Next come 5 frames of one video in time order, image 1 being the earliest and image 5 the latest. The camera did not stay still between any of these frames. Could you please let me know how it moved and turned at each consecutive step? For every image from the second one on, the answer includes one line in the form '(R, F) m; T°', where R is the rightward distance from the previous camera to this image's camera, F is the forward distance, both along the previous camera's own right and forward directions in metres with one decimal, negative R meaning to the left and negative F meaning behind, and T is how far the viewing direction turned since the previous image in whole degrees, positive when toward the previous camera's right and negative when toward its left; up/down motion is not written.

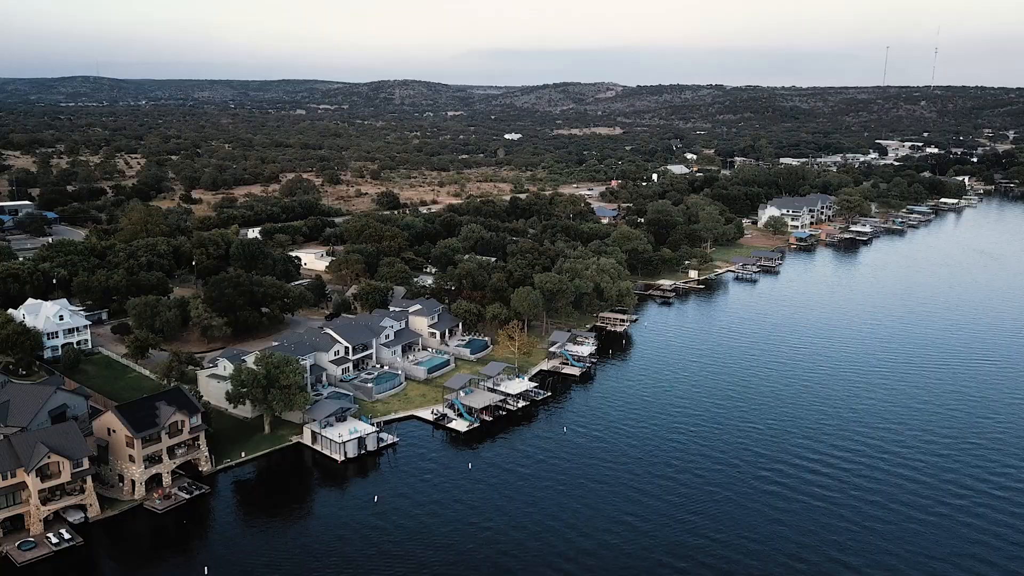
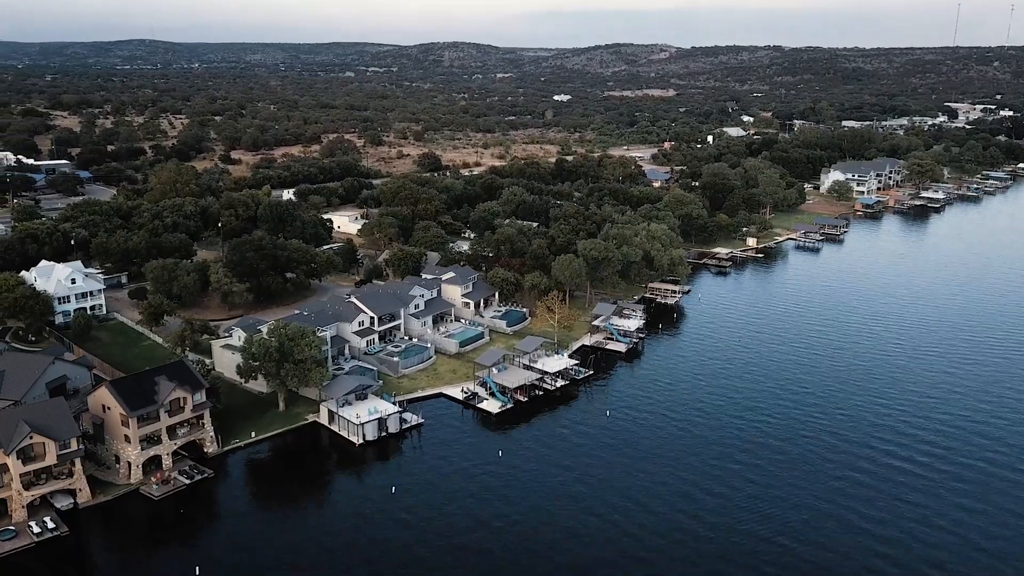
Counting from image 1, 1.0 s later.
(+0.6, +5.5) m; -3°
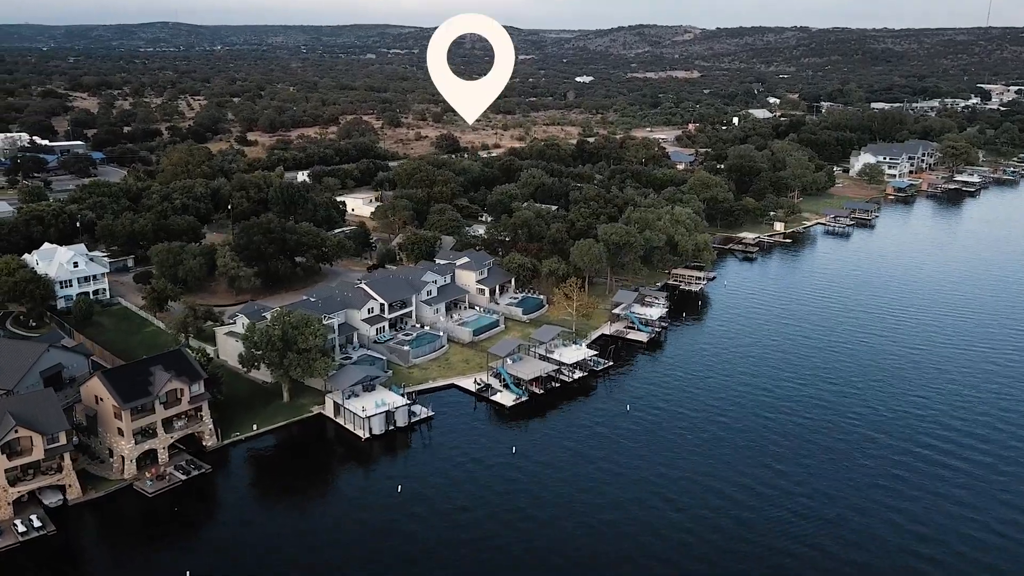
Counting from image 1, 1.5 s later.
(+0.3, +2.6) m; -1°
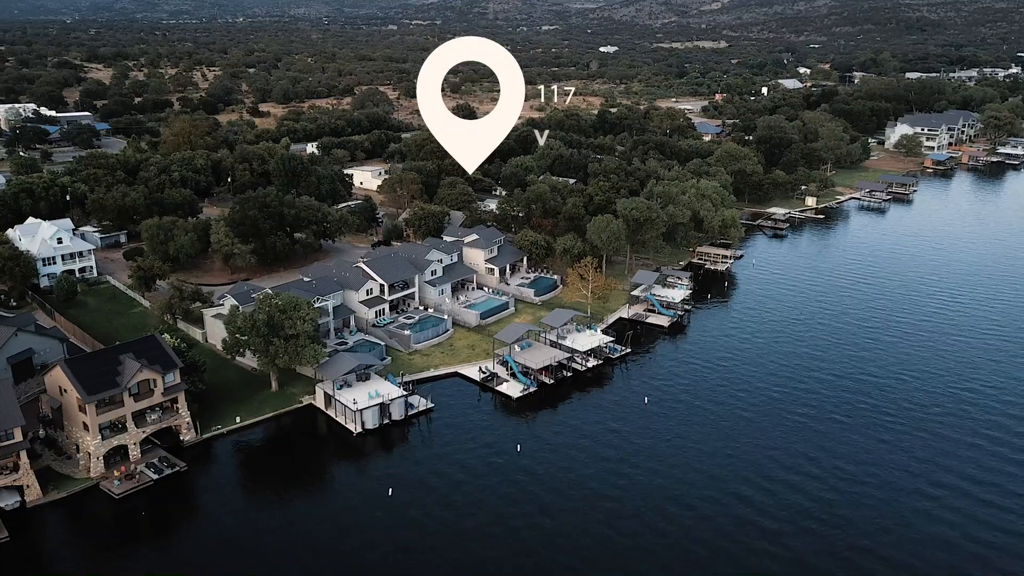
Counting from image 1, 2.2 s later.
(+0.8, +4.1) m; -2°
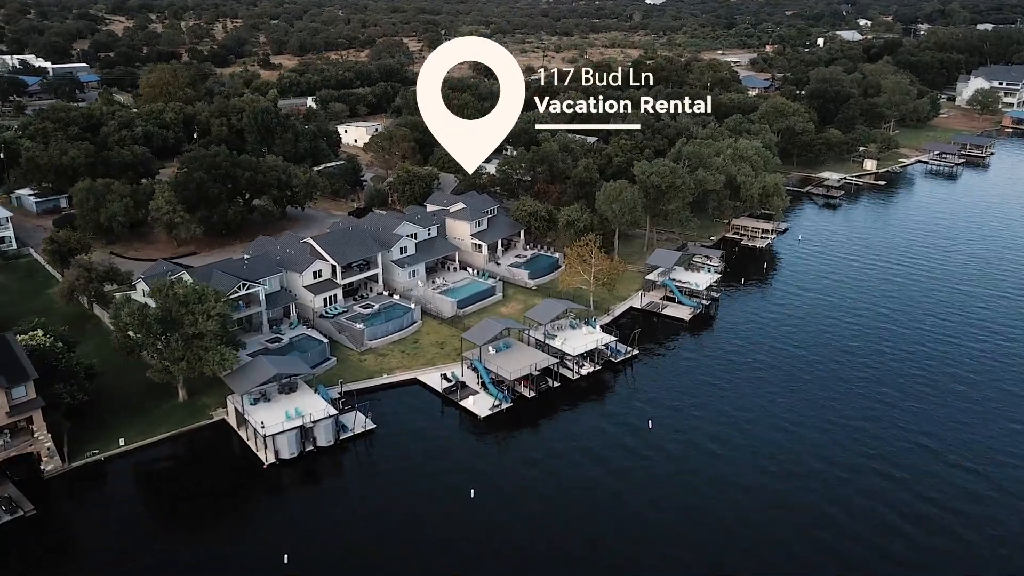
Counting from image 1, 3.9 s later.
(+3.1, +9.7) m; -3°
